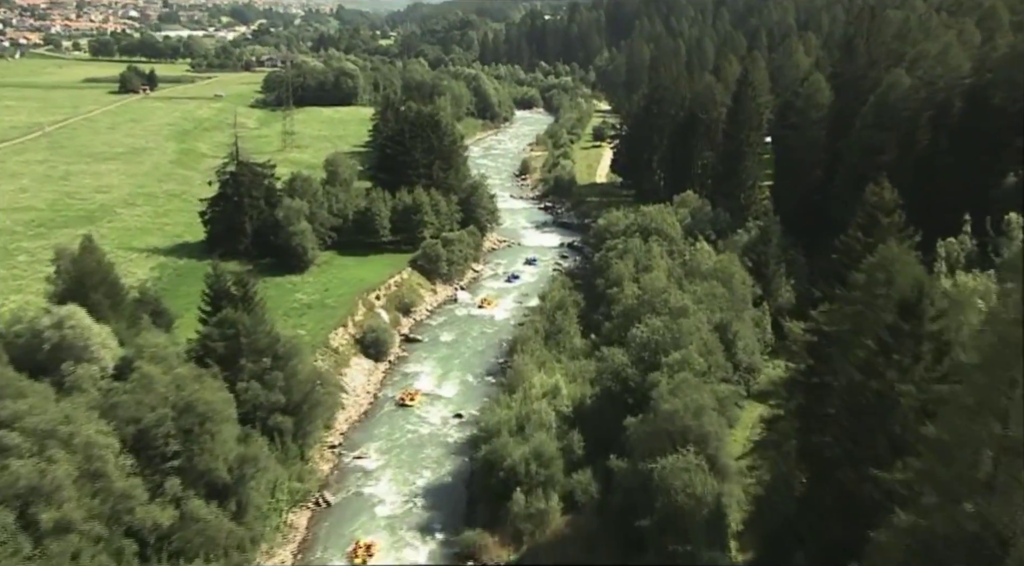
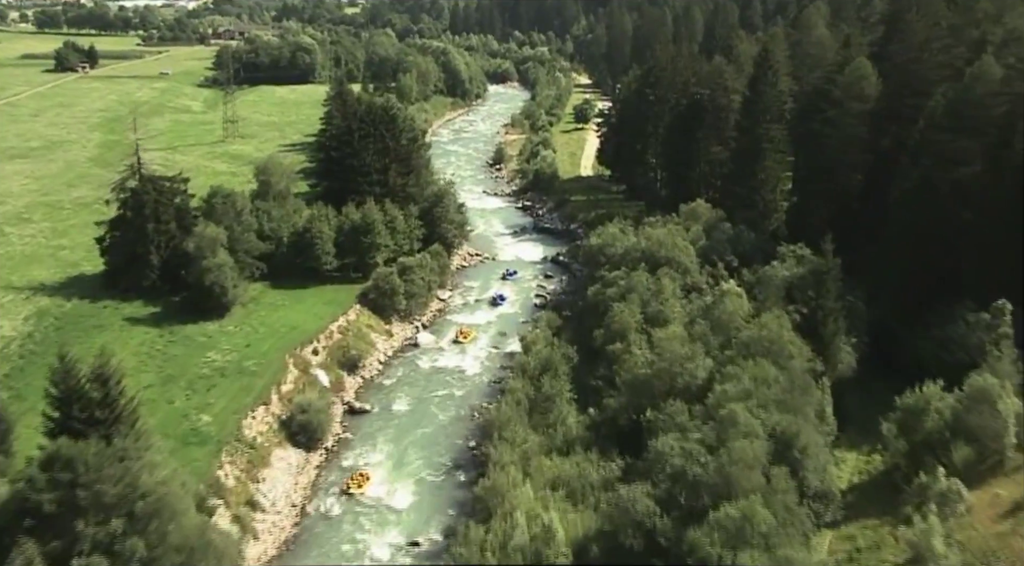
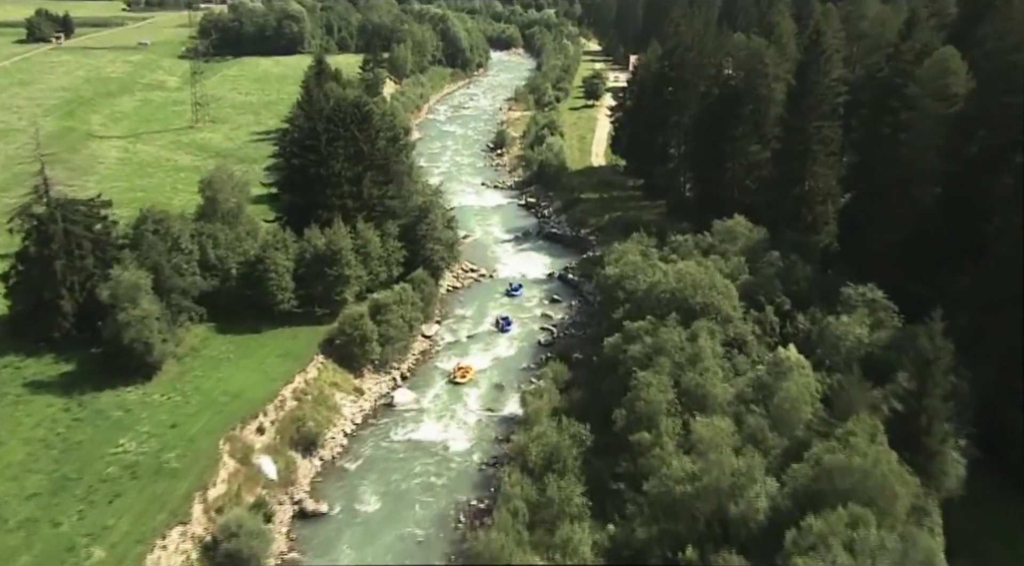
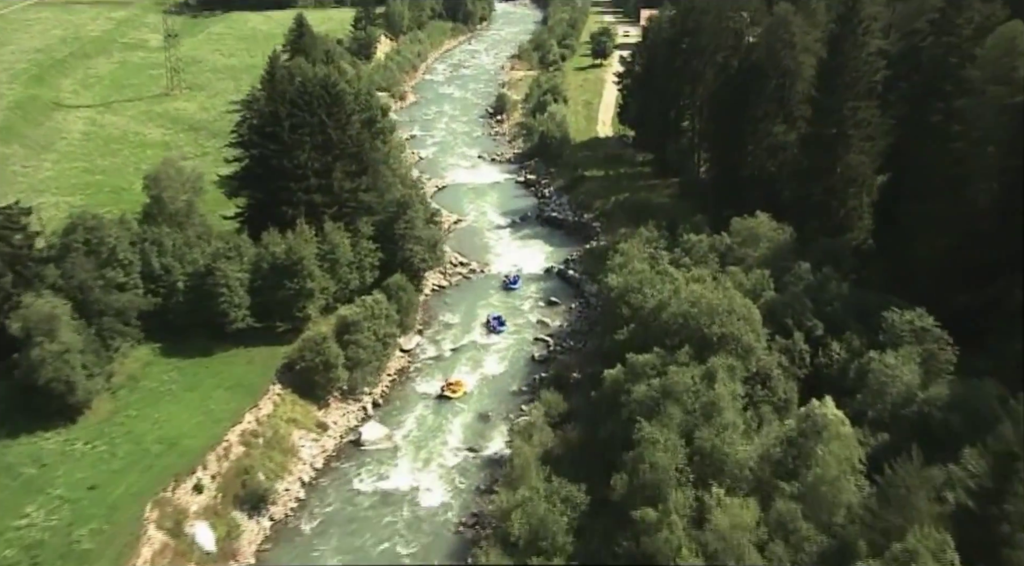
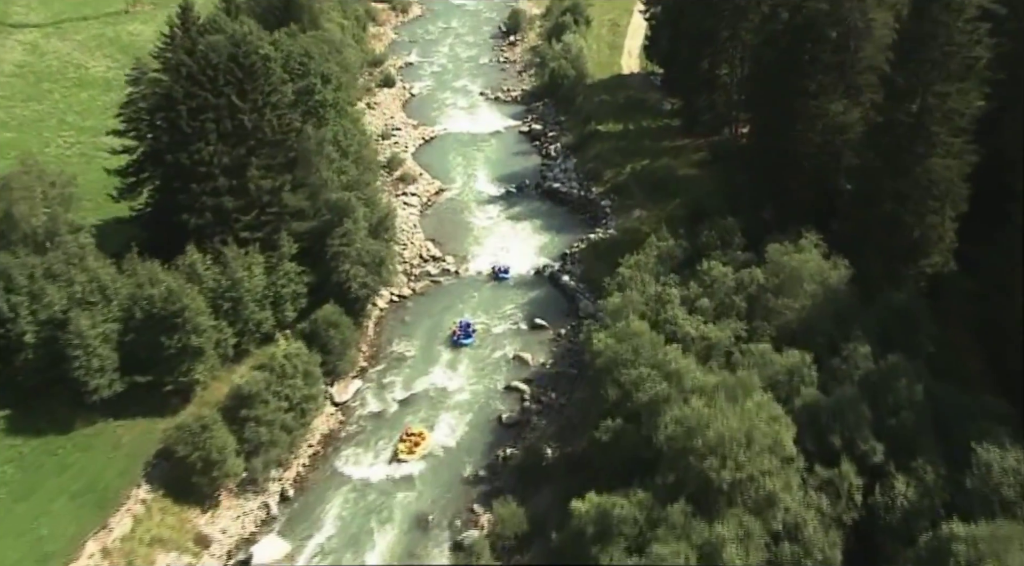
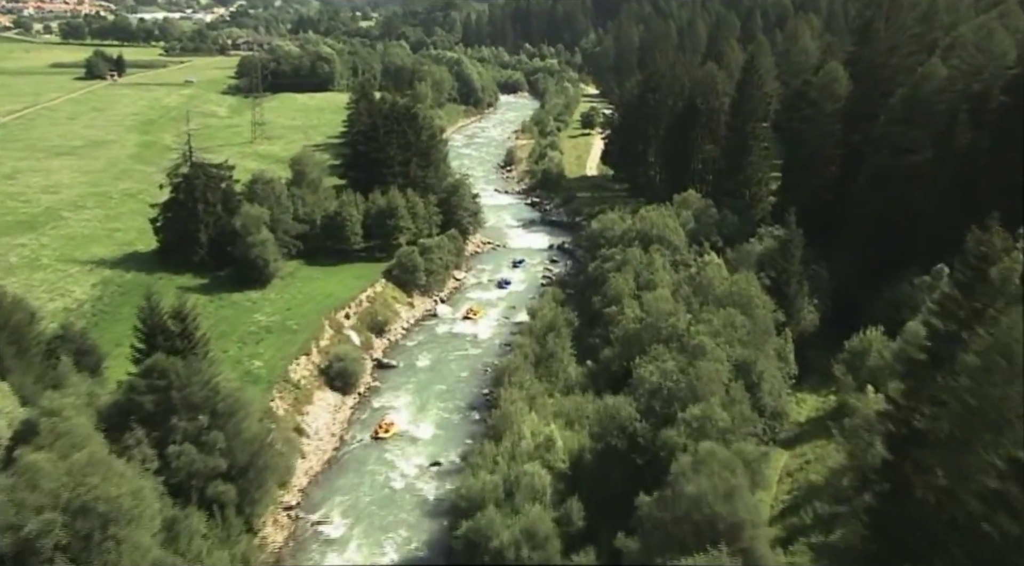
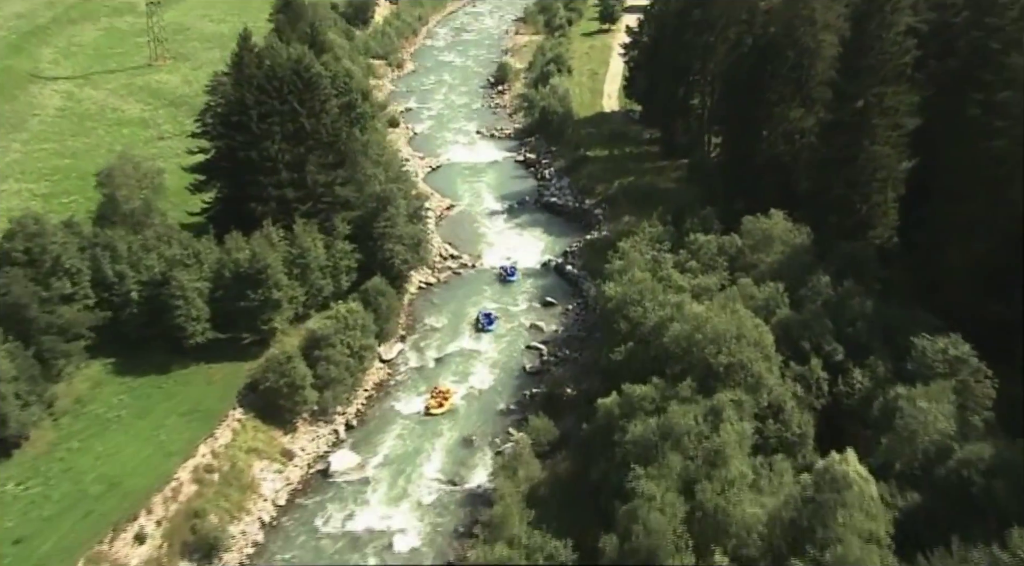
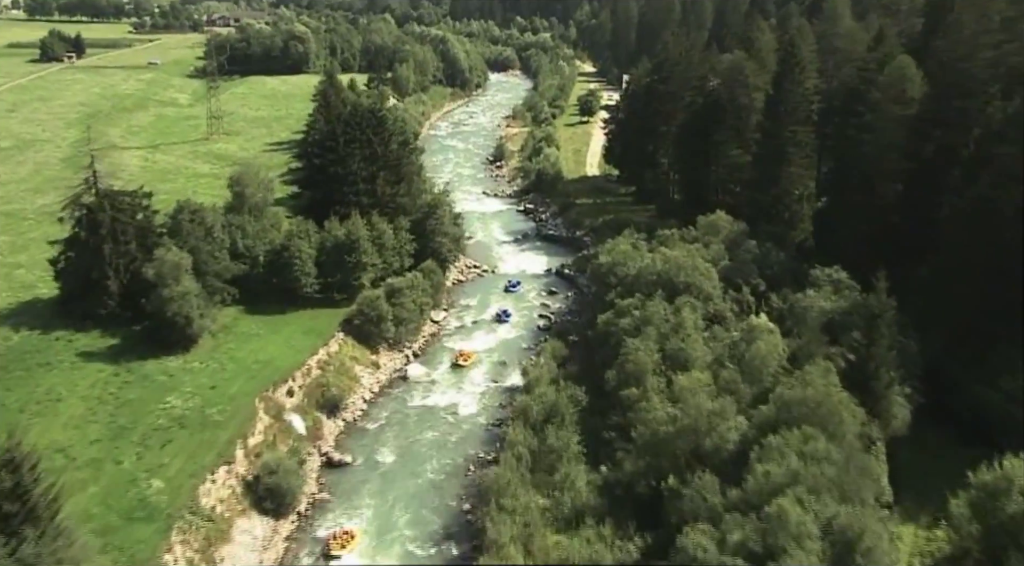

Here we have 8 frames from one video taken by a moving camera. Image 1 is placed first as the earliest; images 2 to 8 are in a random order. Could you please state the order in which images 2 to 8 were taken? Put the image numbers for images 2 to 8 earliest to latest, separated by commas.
6, 2, 8, 3, 4, 7, 5
